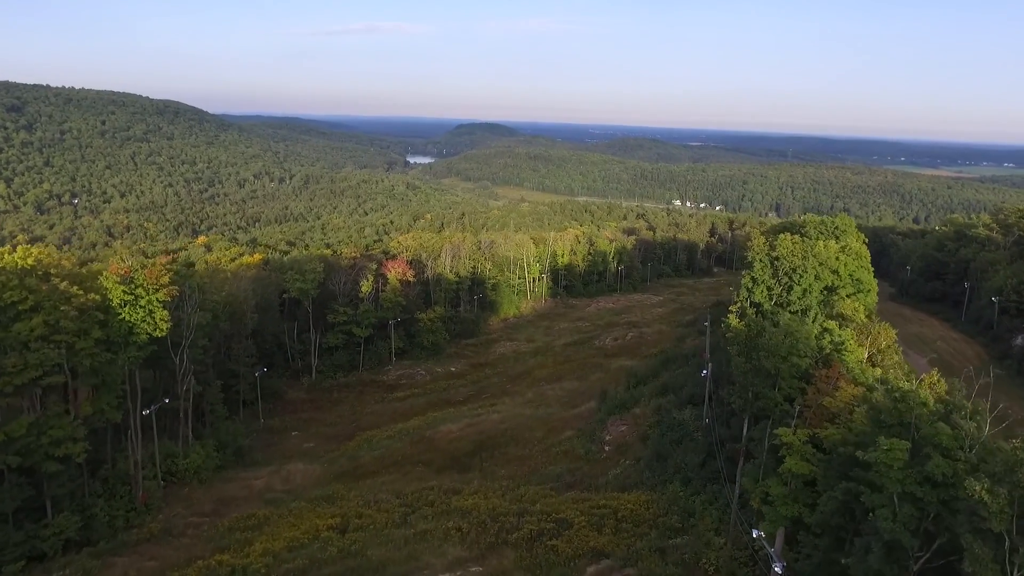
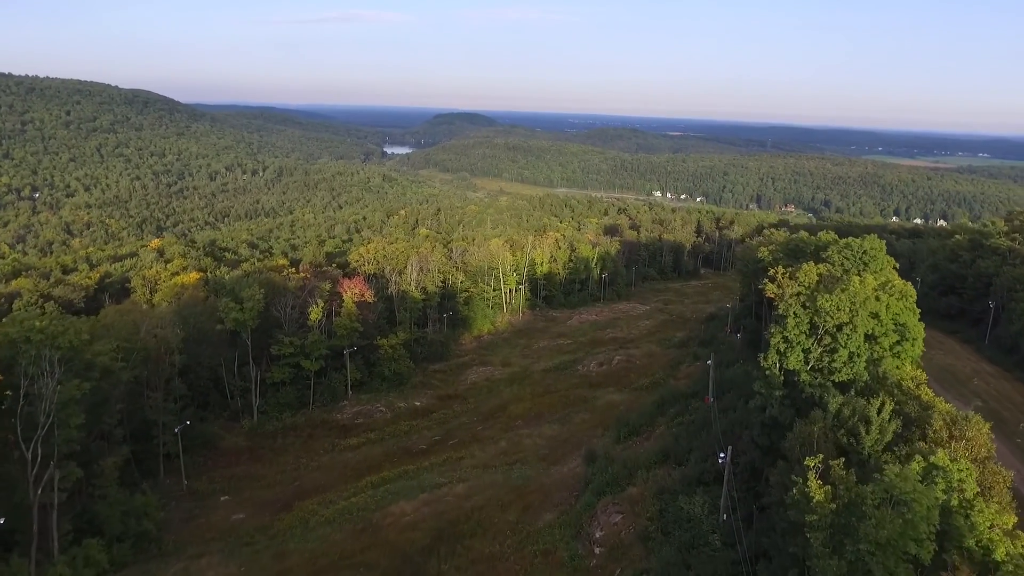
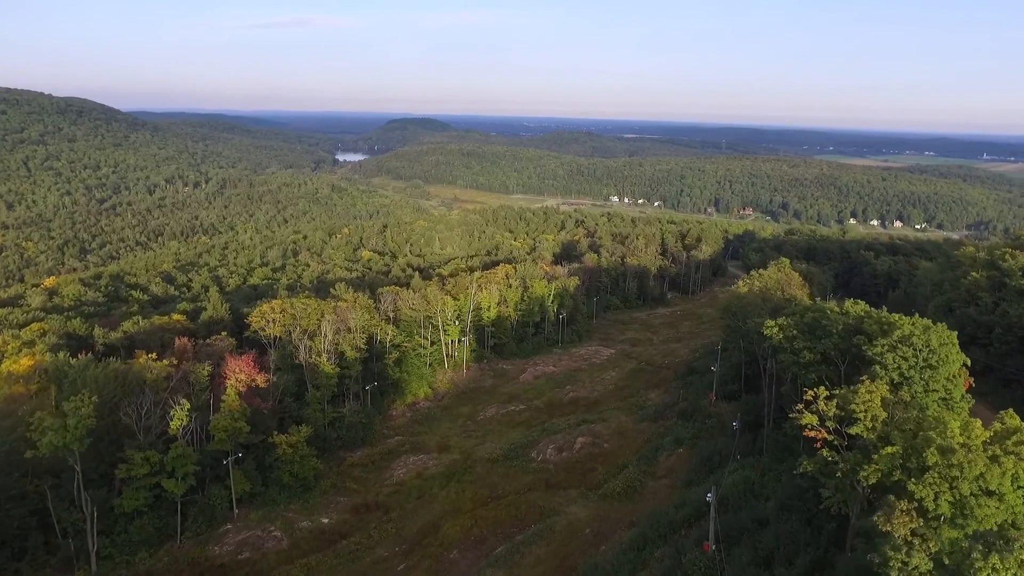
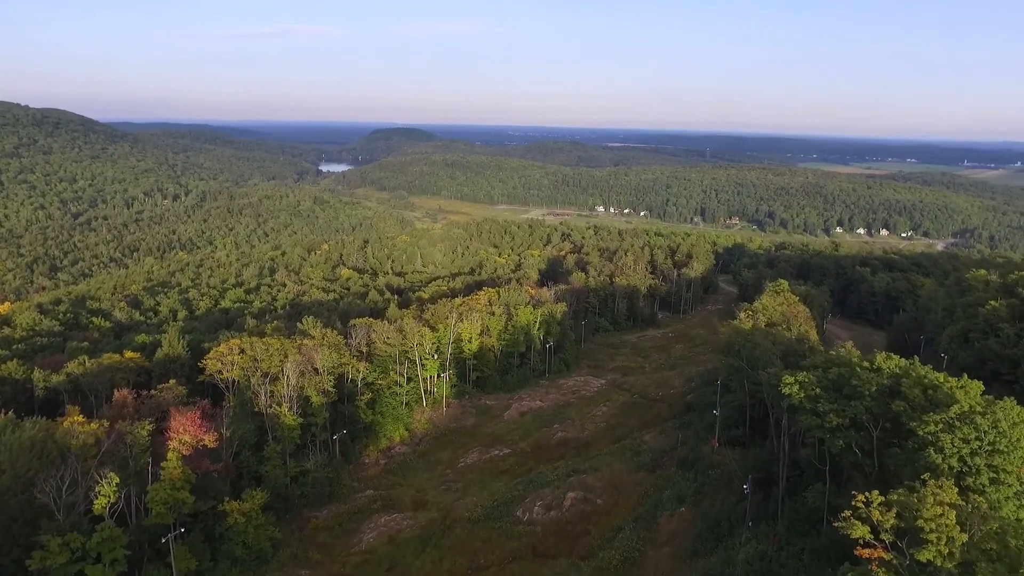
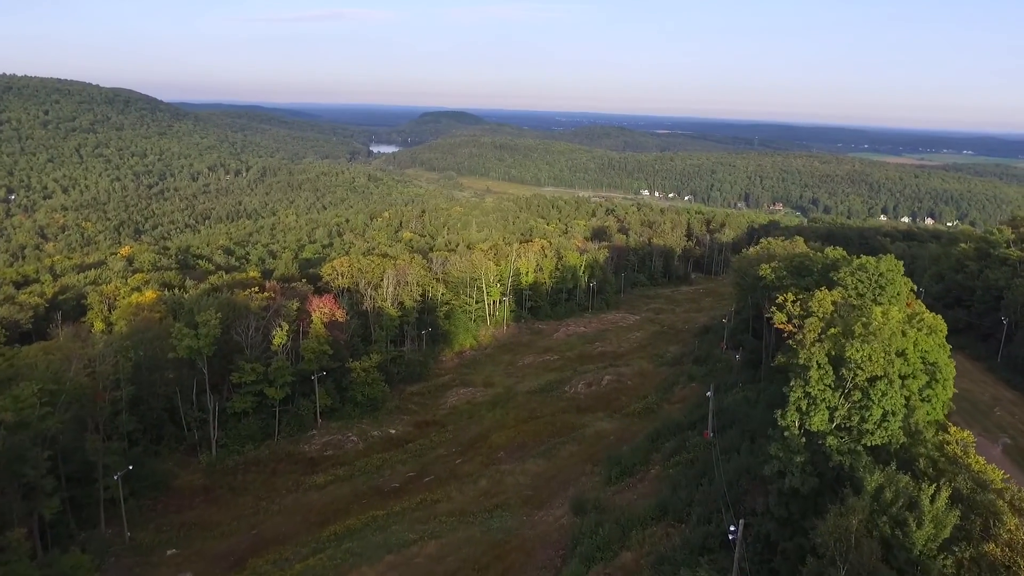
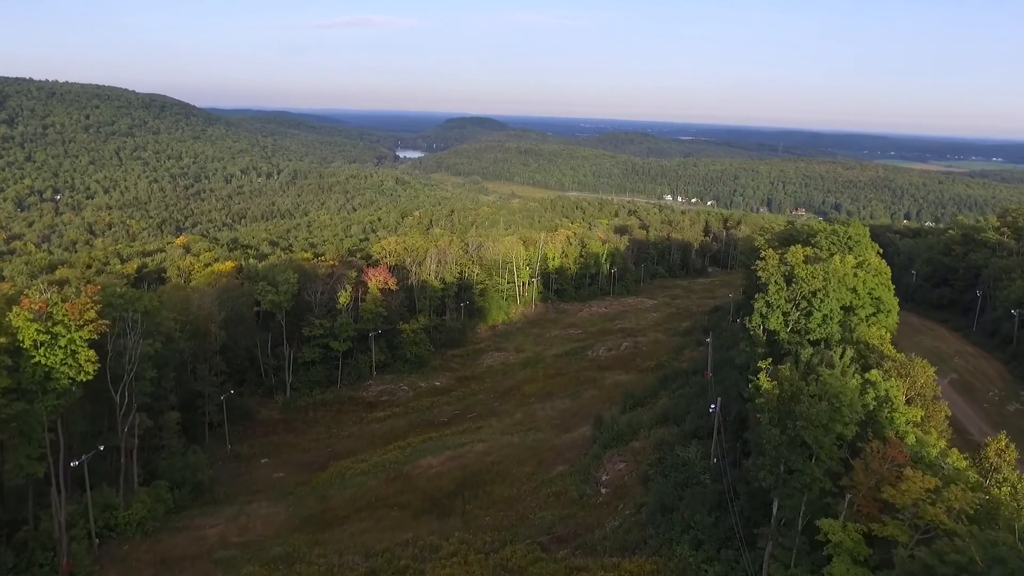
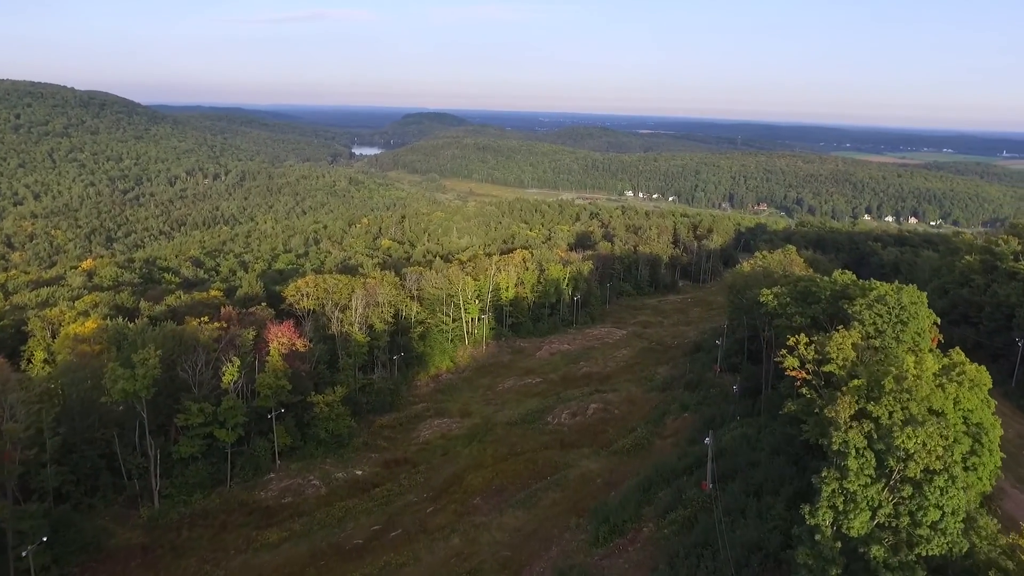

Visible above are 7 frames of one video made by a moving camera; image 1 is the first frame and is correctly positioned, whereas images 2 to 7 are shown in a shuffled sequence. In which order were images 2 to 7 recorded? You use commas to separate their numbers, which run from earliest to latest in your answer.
6, 2, 5, 7, 3, 4
